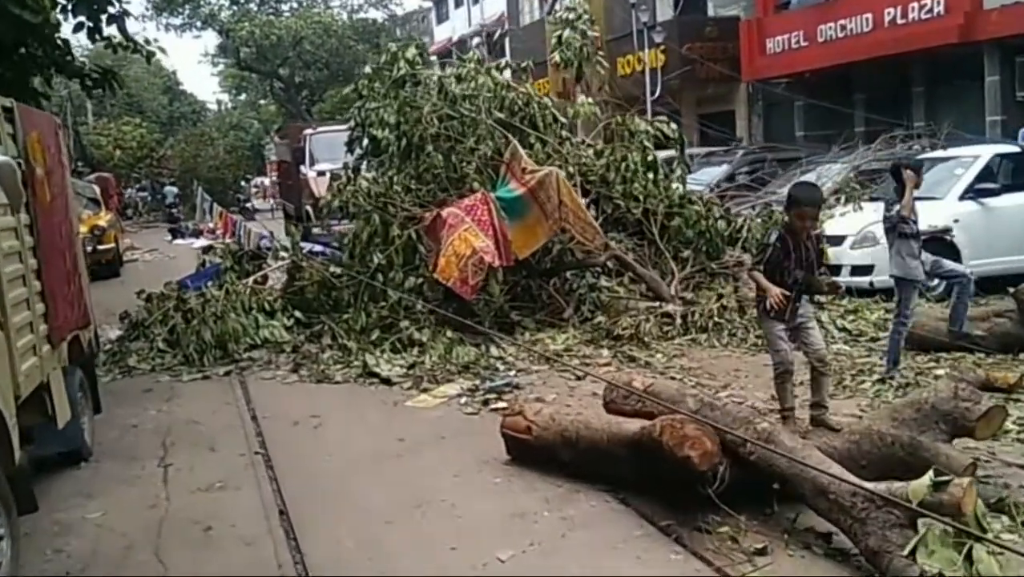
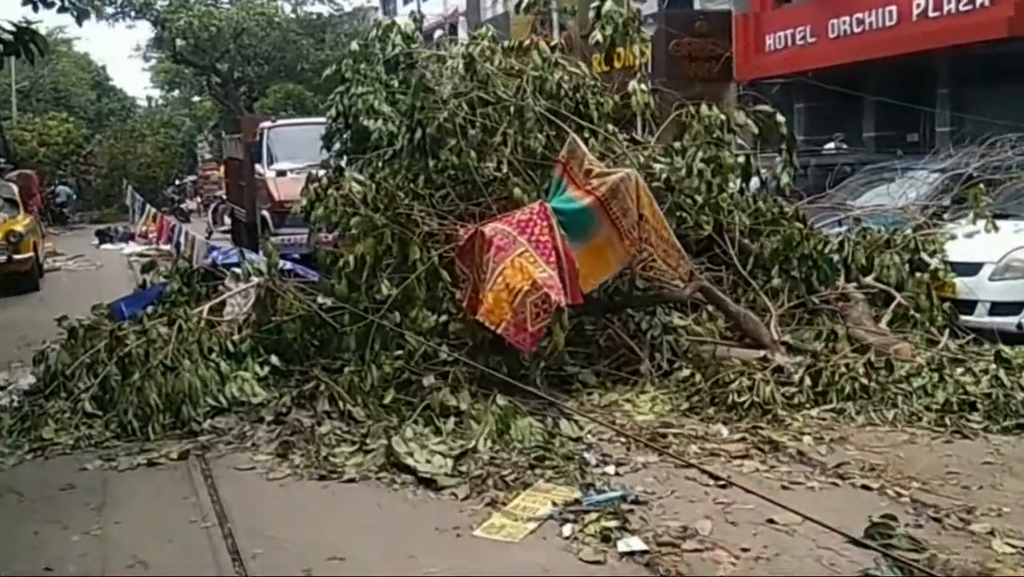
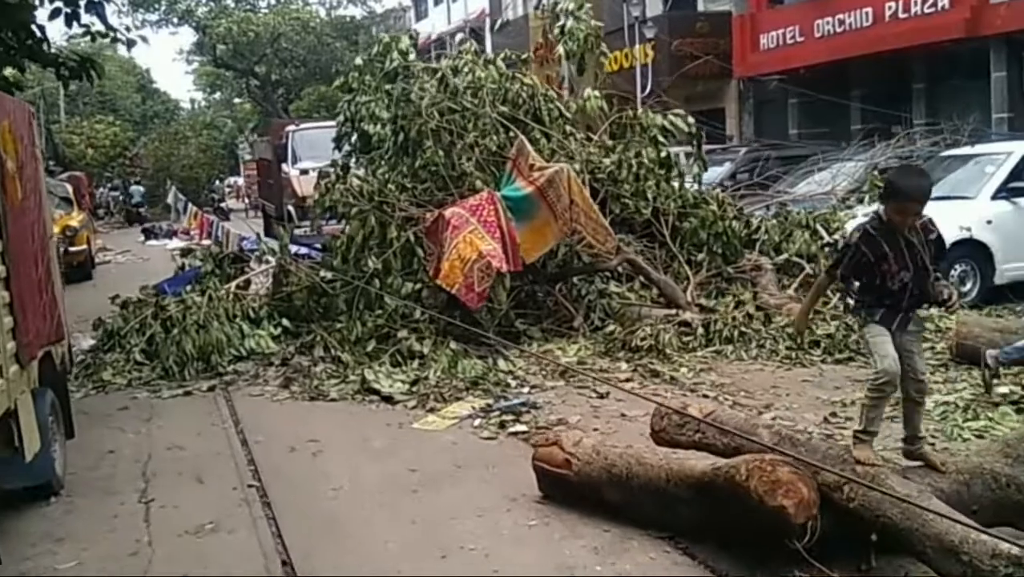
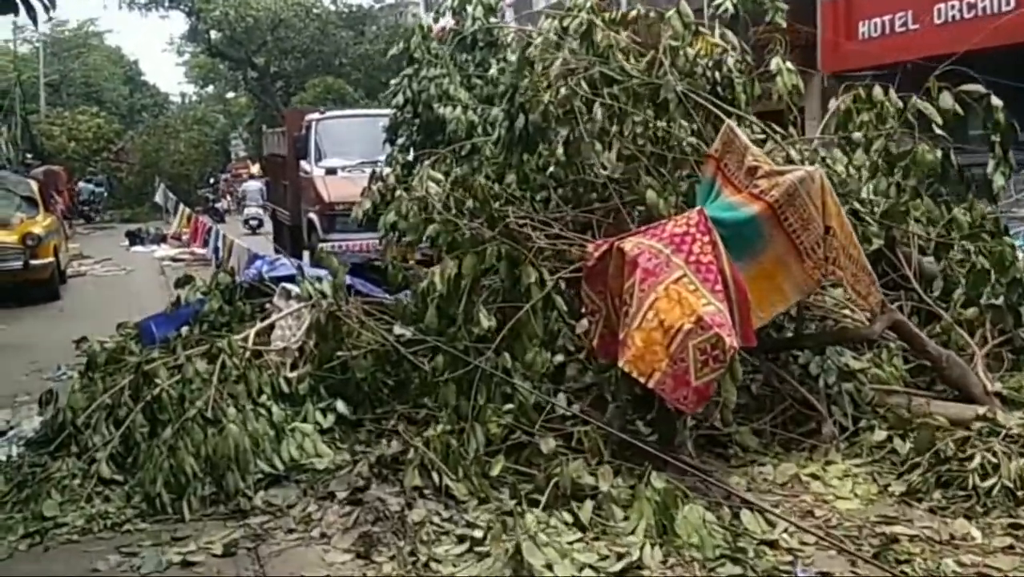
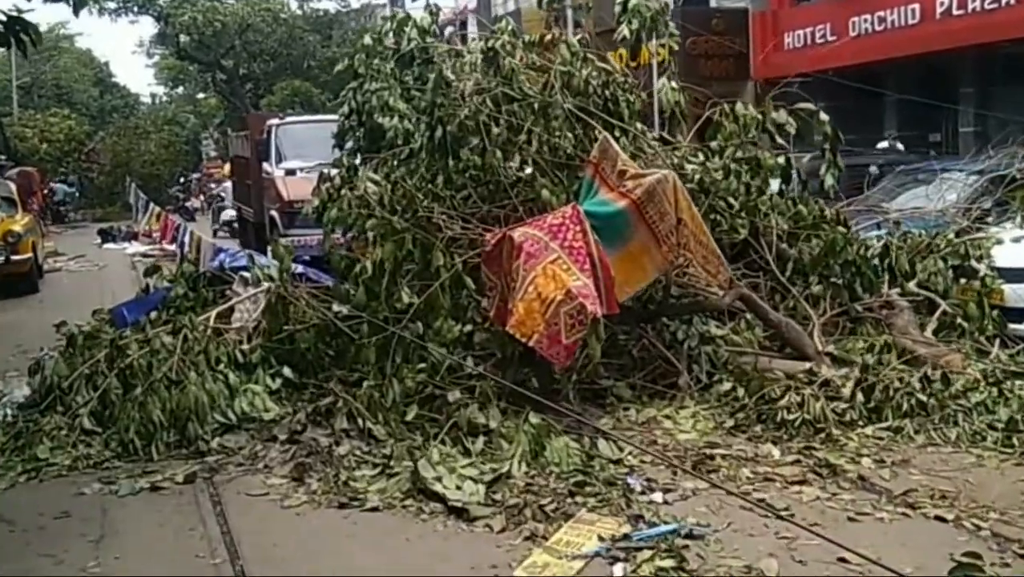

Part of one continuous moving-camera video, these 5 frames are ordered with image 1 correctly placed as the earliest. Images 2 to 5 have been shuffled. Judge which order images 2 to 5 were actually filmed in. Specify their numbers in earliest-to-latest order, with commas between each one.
3, 2, 5, 4
